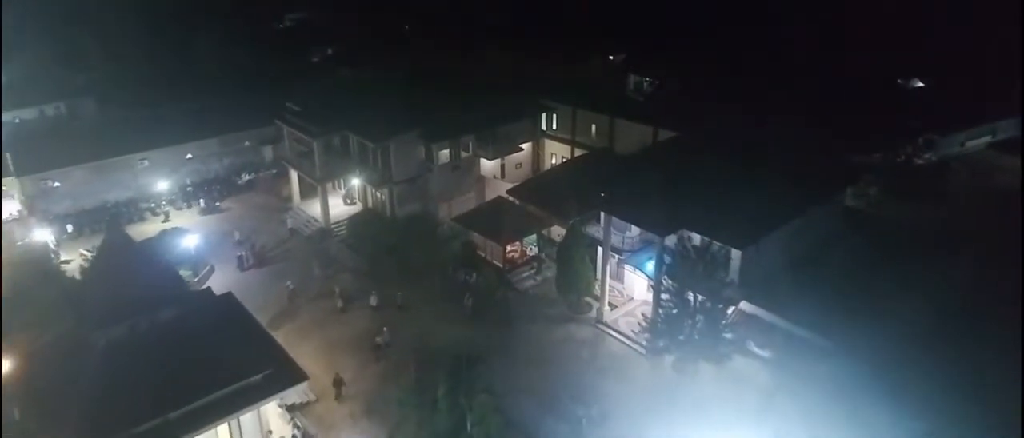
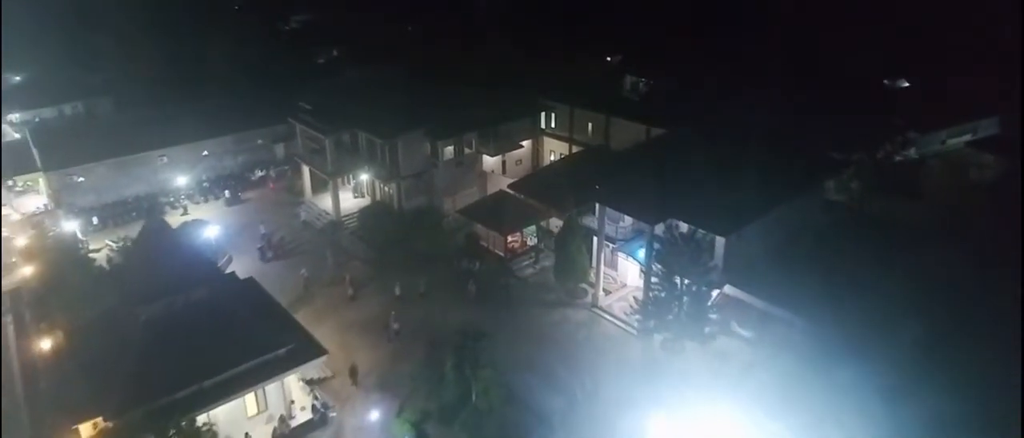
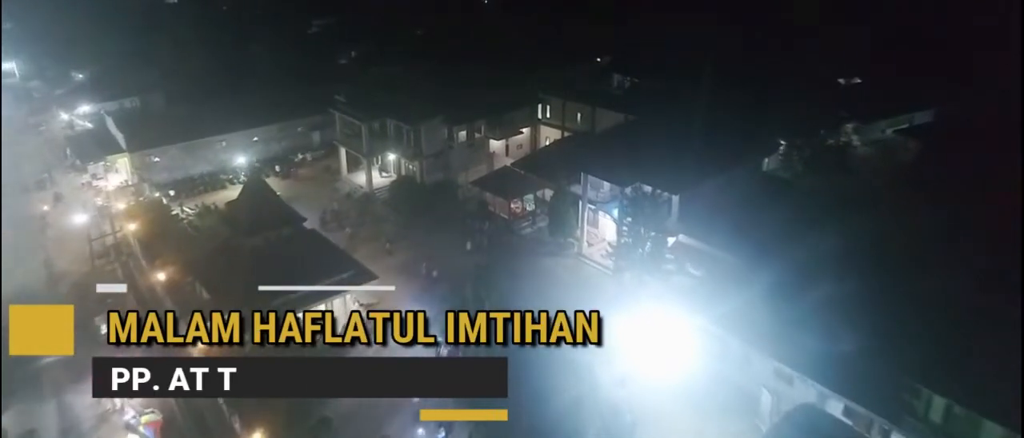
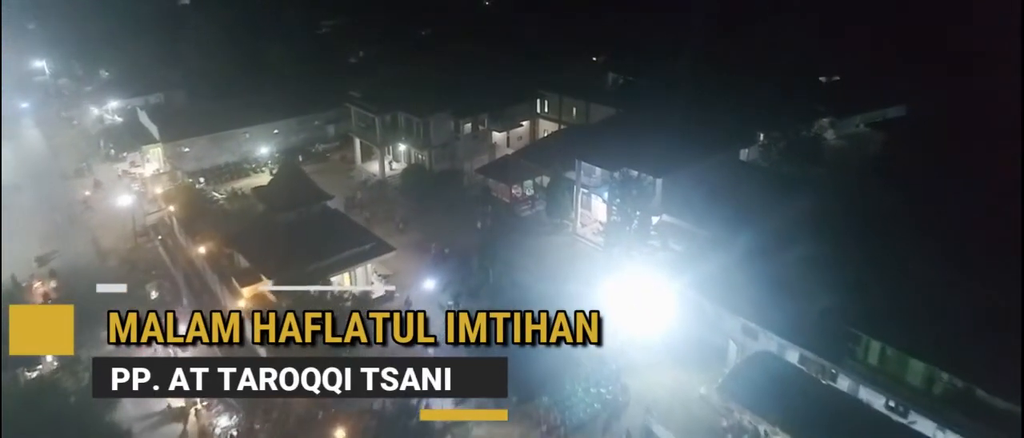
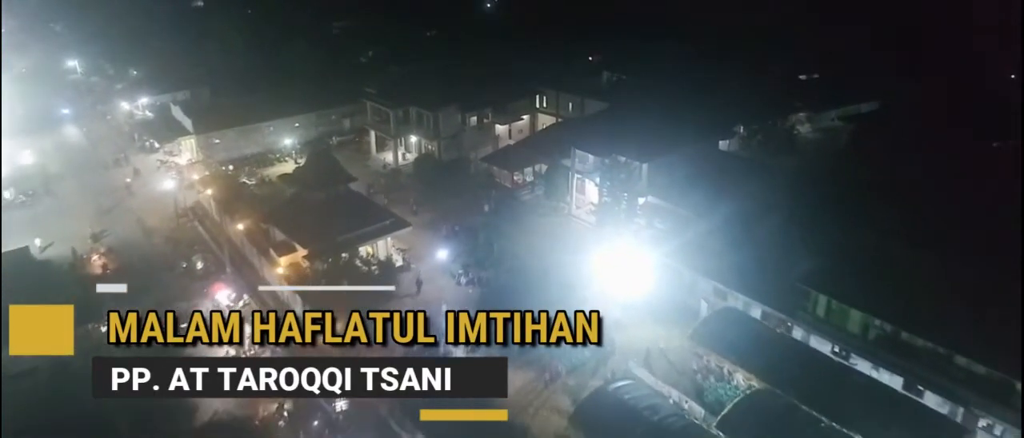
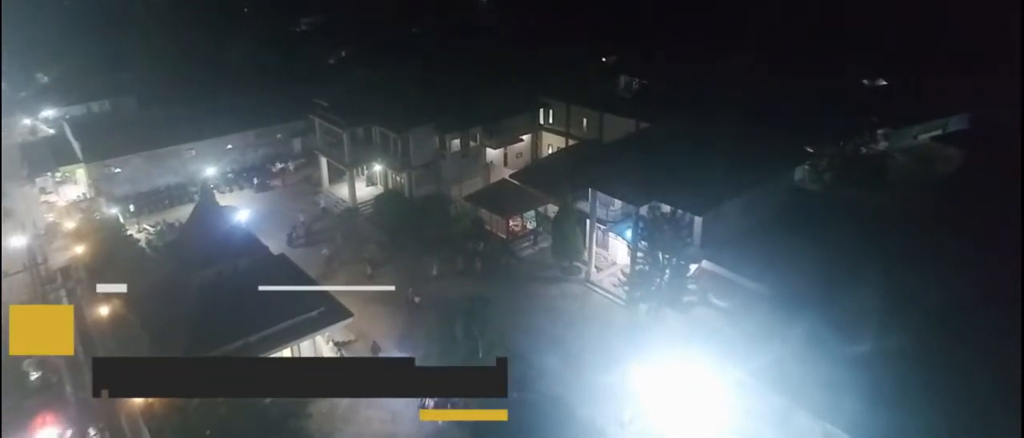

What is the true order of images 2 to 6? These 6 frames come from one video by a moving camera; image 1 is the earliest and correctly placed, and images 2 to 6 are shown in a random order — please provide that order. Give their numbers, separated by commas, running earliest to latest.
2, 6, 3, 4, 5
